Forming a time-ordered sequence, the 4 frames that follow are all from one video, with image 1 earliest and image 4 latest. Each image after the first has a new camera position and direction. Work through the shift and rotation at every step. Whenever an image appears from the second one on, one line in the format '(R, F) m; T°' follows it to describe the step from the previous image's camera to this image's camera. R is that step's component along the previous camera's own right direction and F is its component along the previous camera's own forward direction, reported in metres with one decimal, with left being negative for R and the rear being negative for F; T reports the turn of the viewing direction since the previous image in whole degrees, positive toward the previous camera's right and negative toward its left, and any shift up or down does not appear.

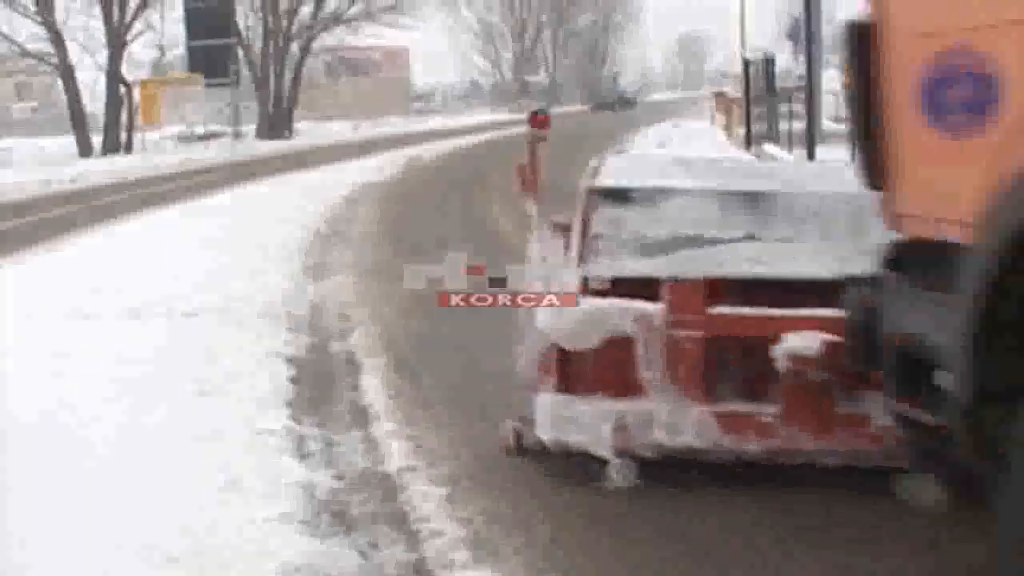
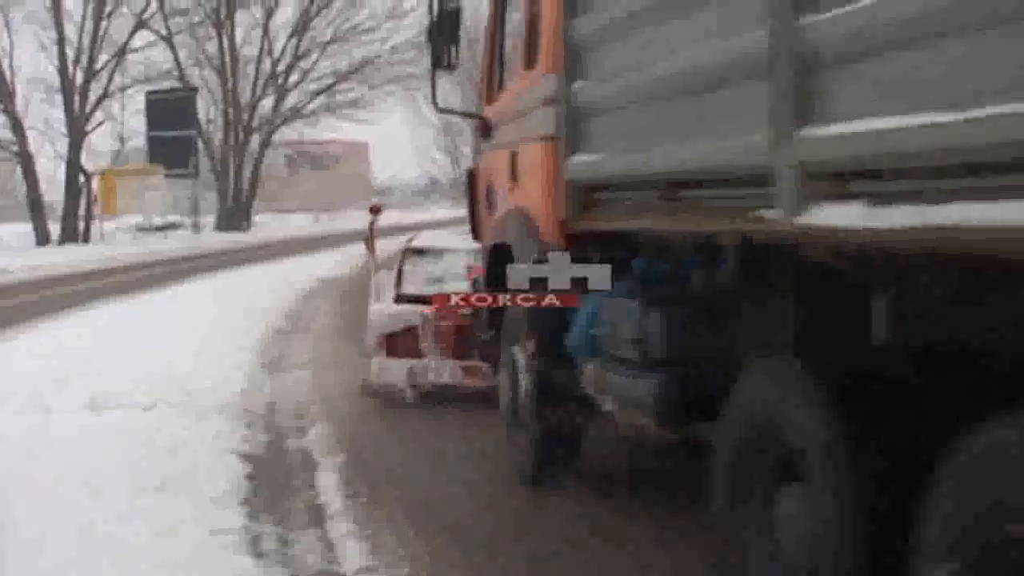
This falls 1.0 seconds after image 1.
(-0.2, 0.0) m; +2°
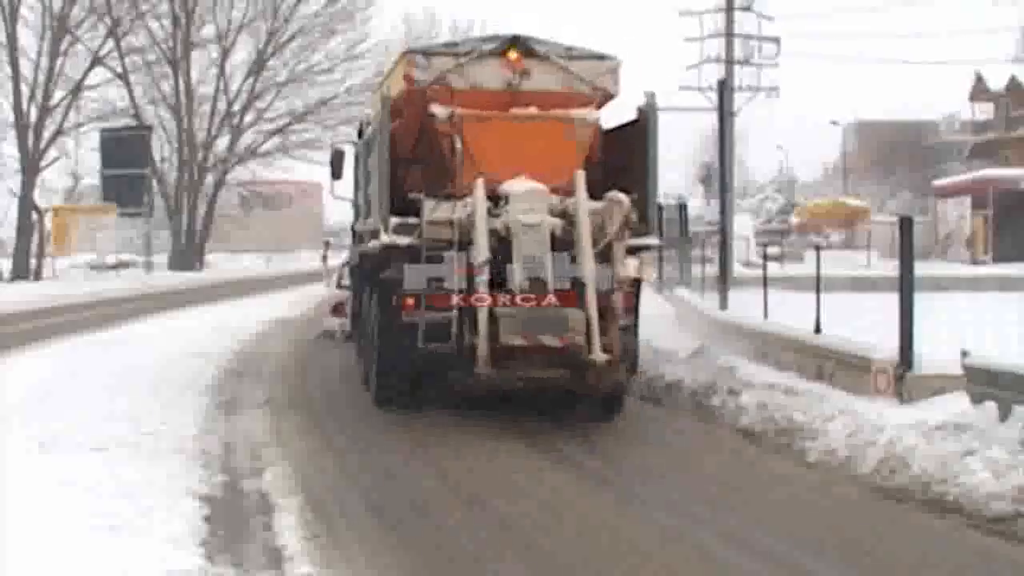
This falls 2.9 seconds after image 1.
(-0.4, 0.0) m; +3°
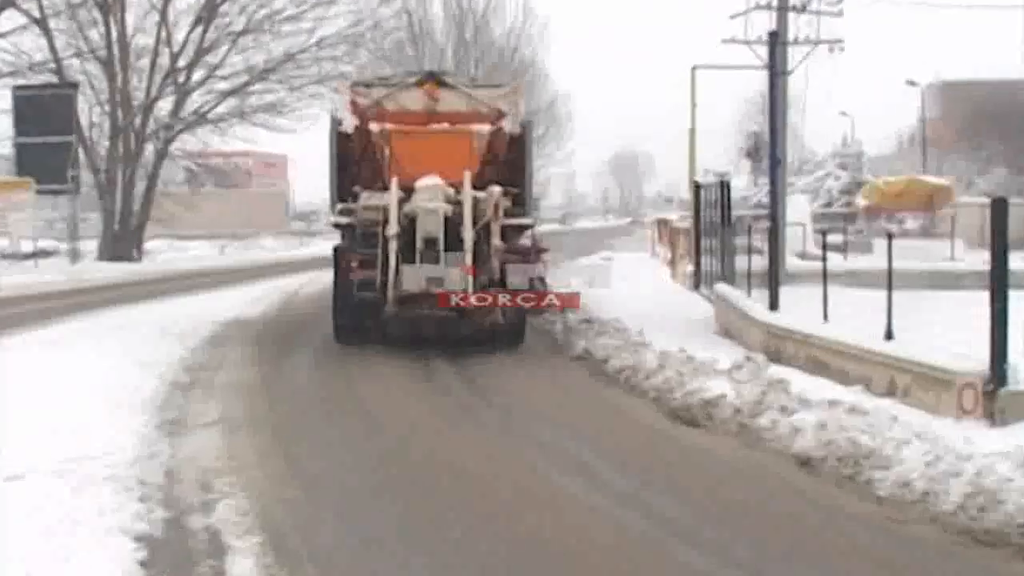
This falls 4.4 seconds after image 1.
(-0.1, +2.2) m; 0°
